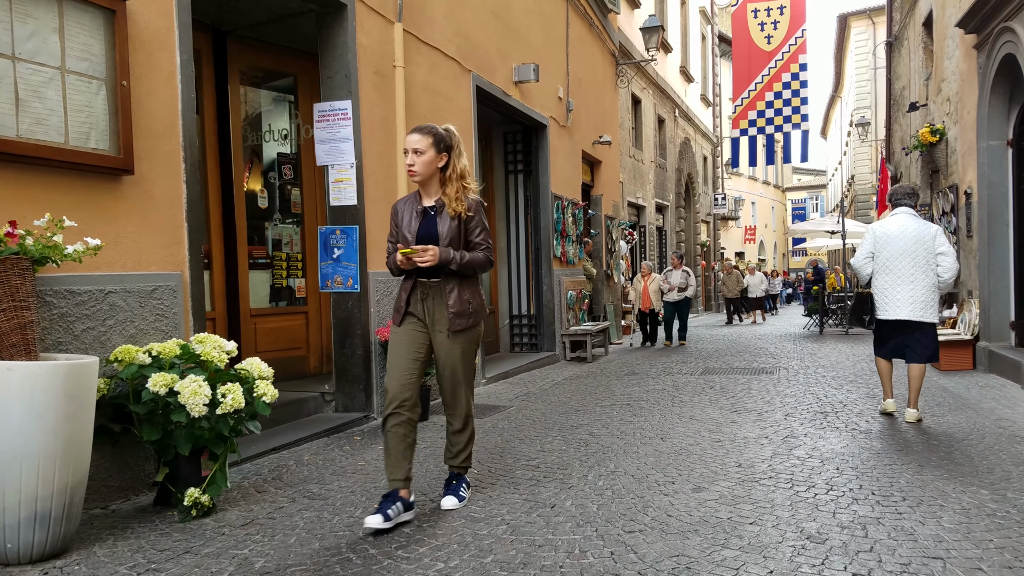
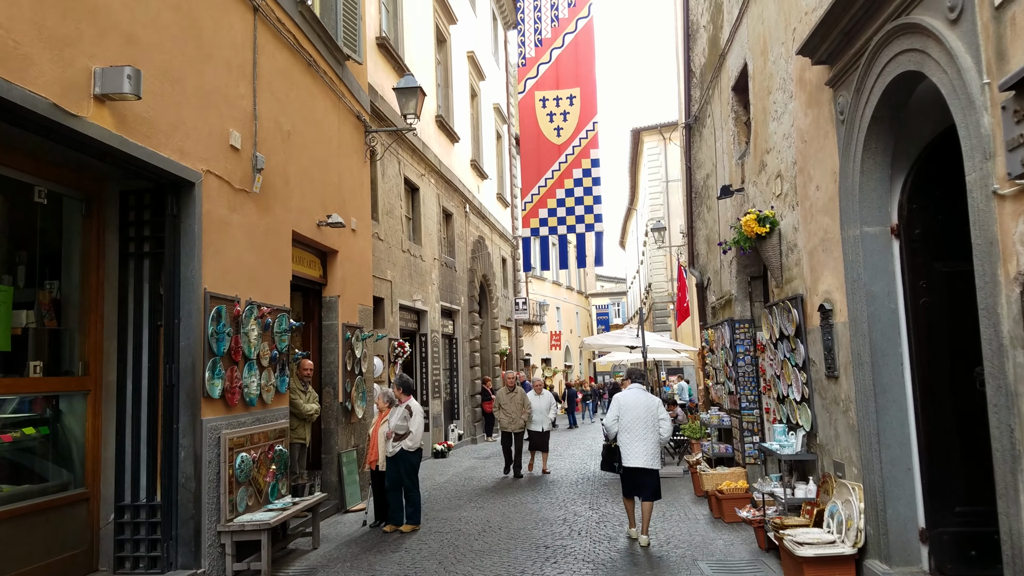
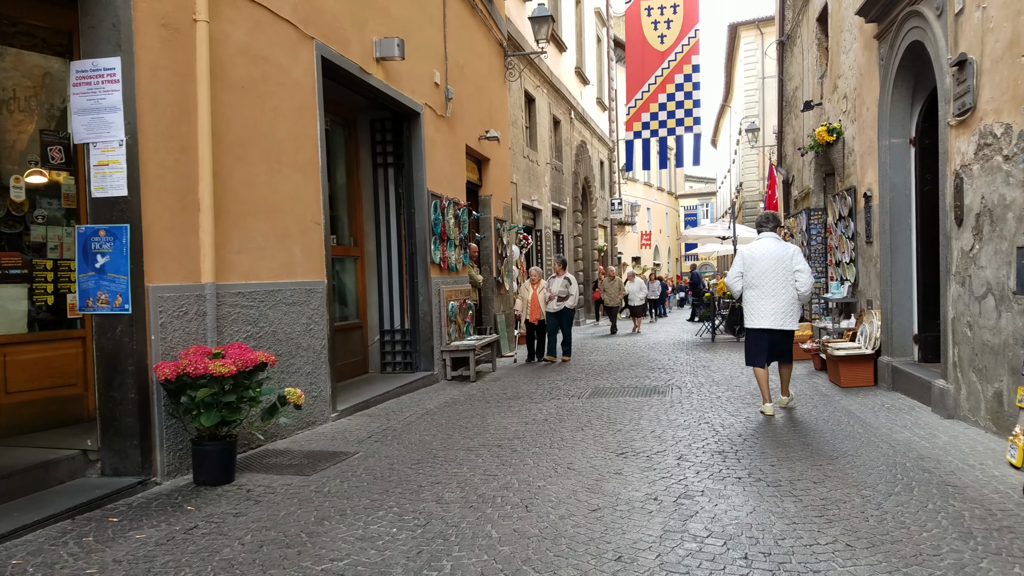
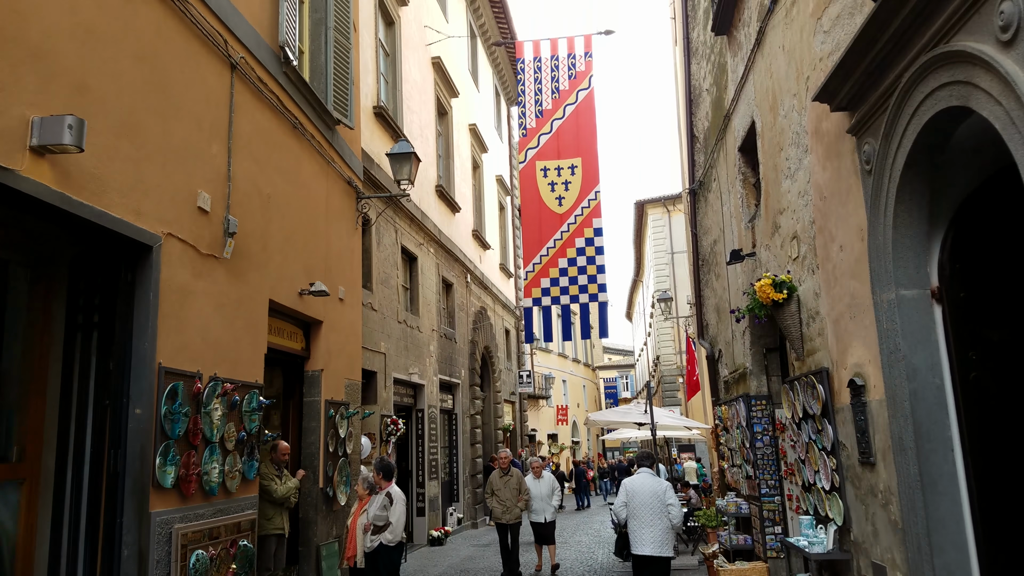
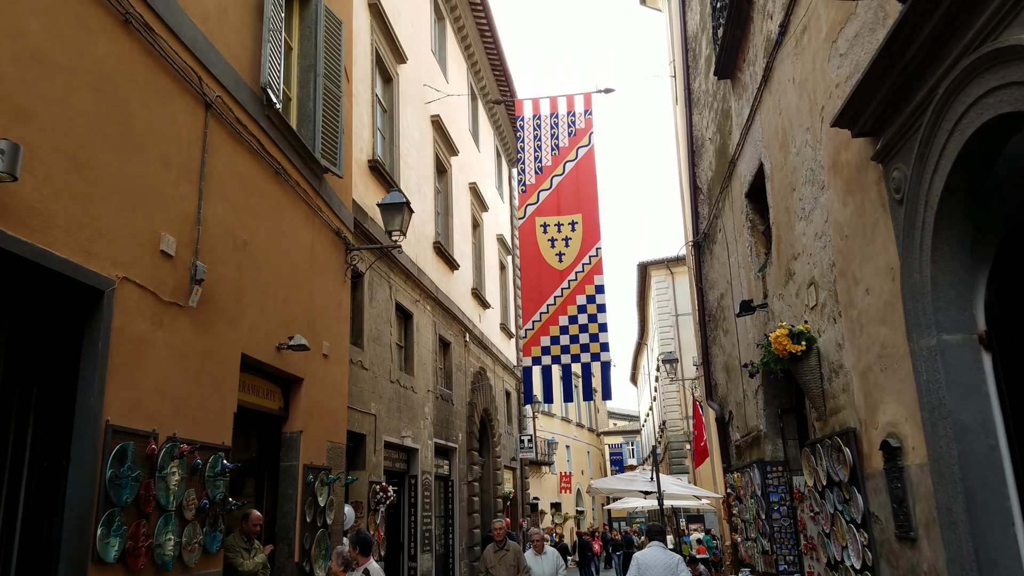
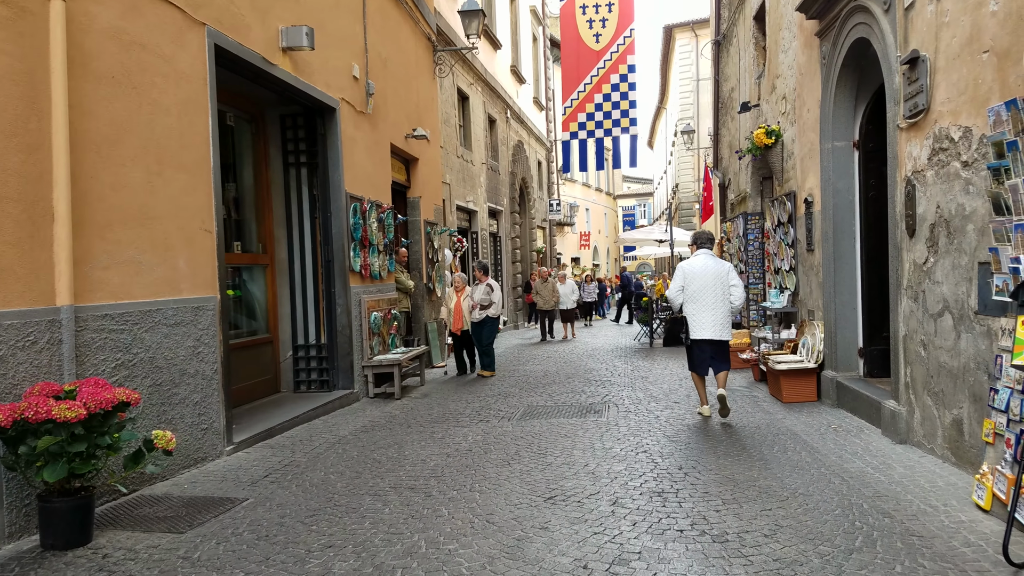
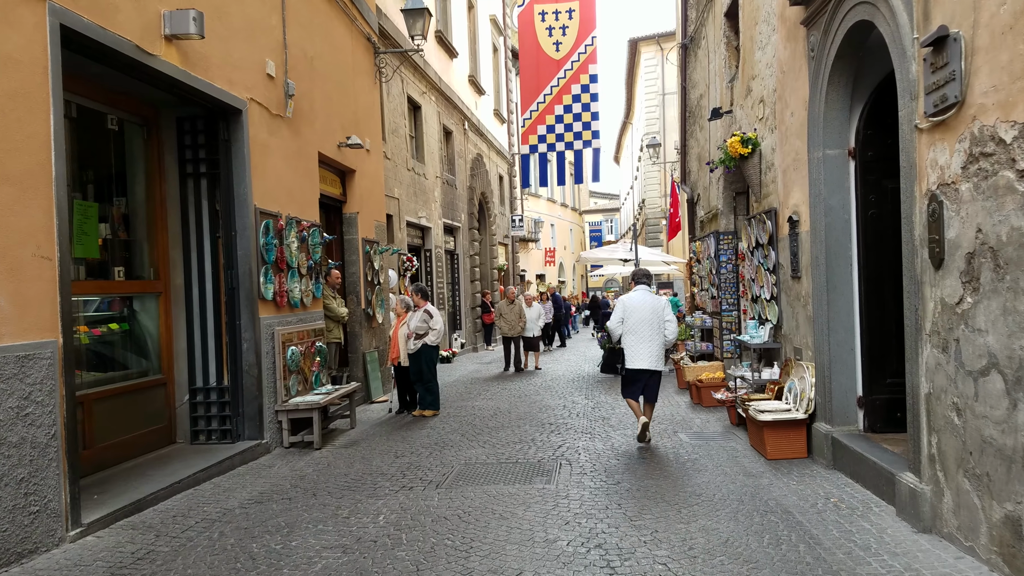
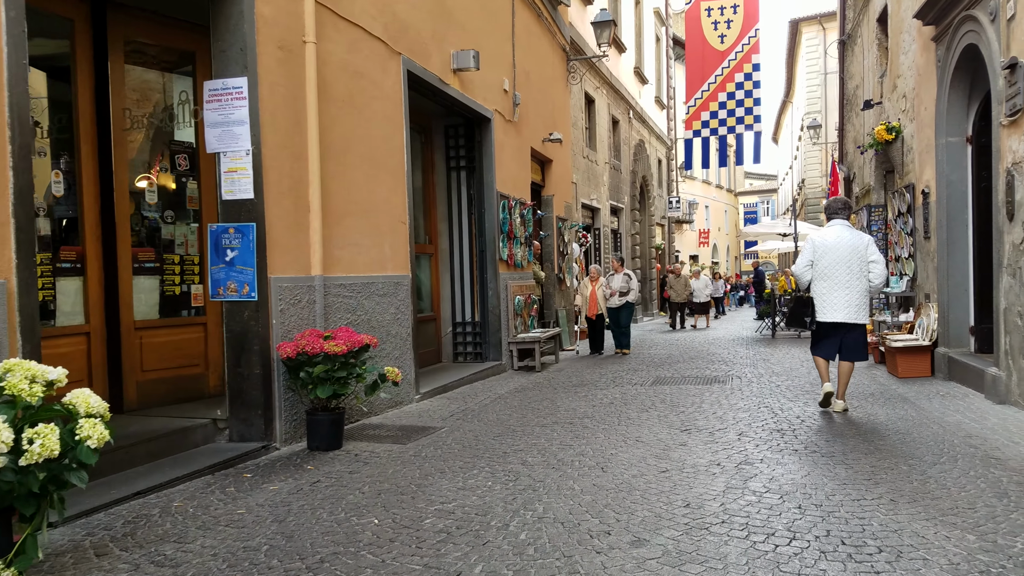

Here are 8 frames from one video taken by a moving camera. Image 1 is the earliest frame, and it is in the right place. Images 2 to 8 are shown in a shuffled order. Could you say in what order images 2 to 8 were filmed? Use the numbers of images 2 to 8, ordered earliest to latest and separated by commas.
8, 3, 6, 7, 2, 4, 5
